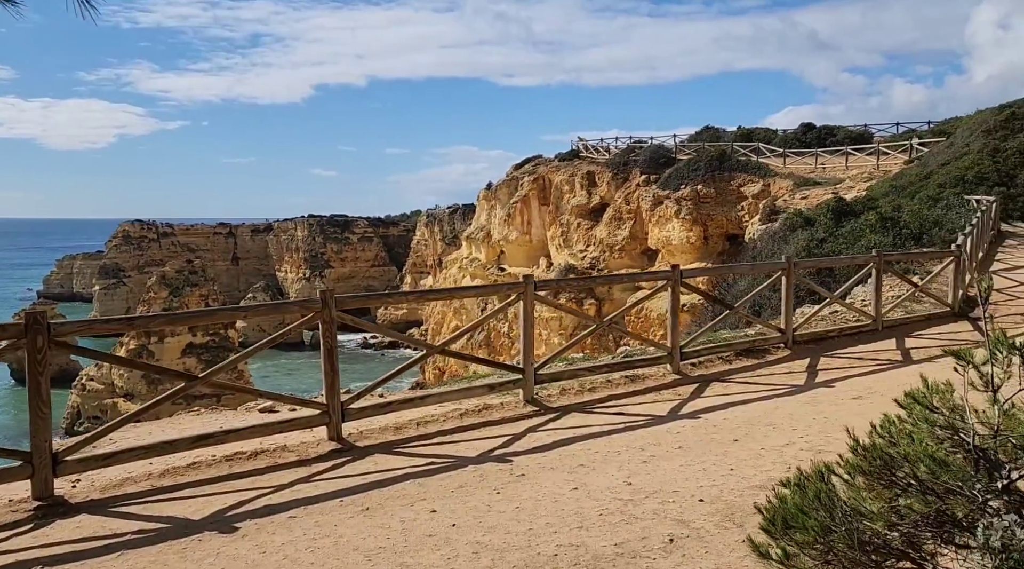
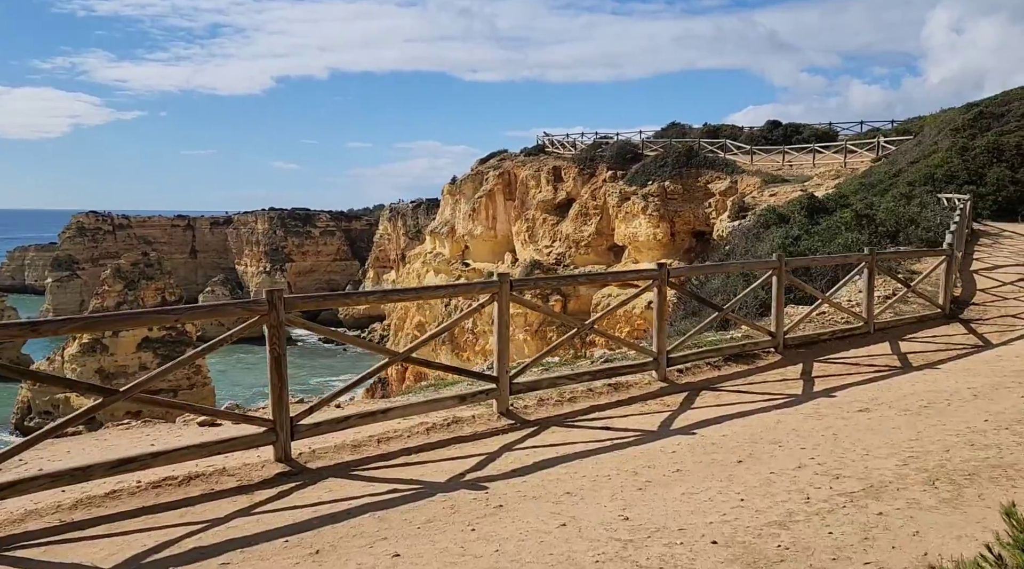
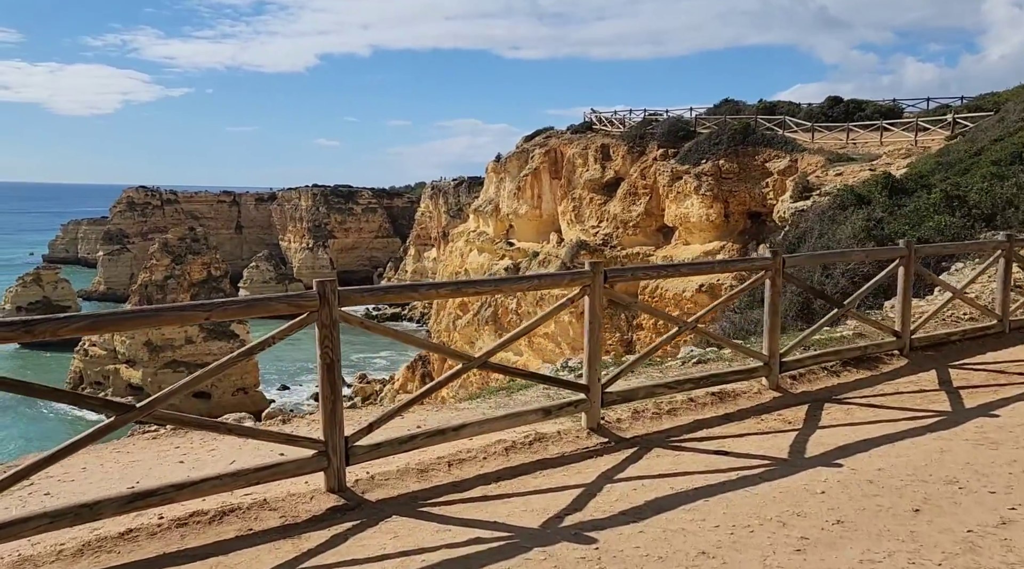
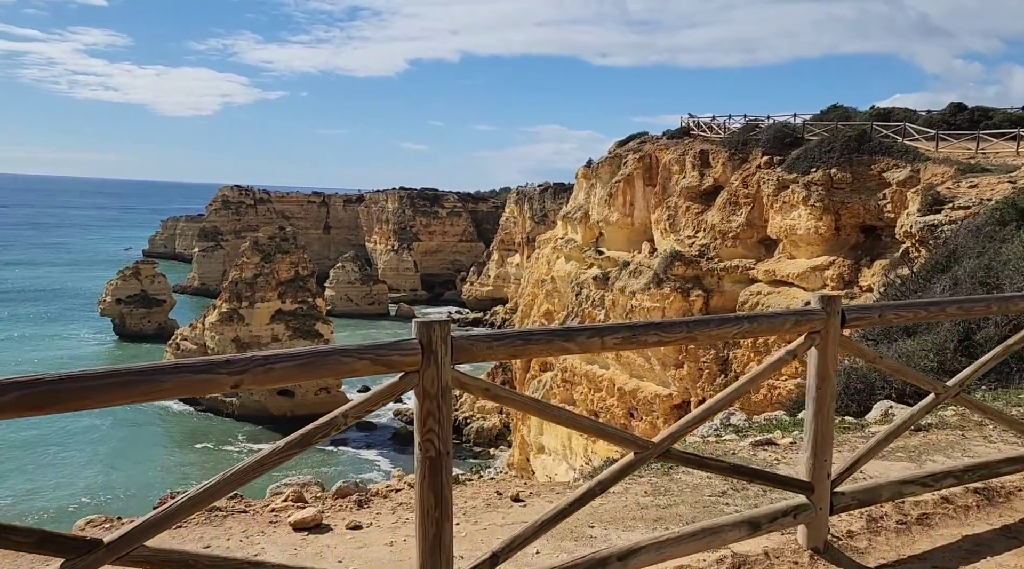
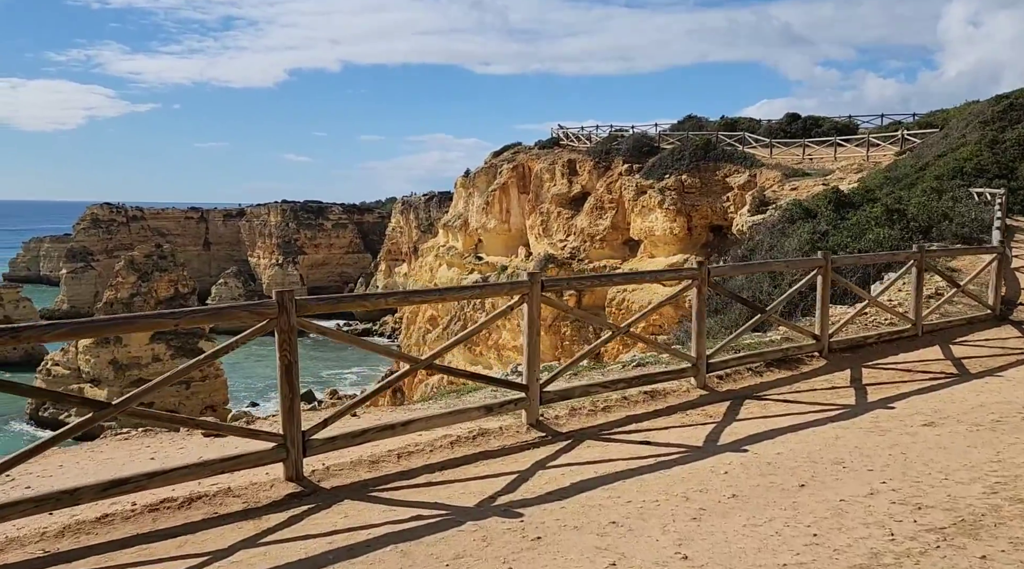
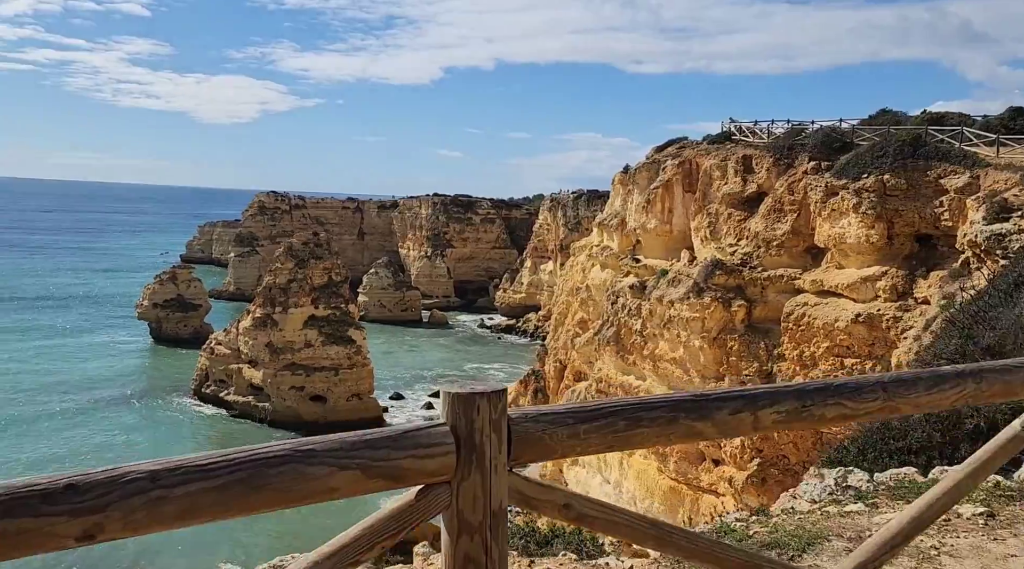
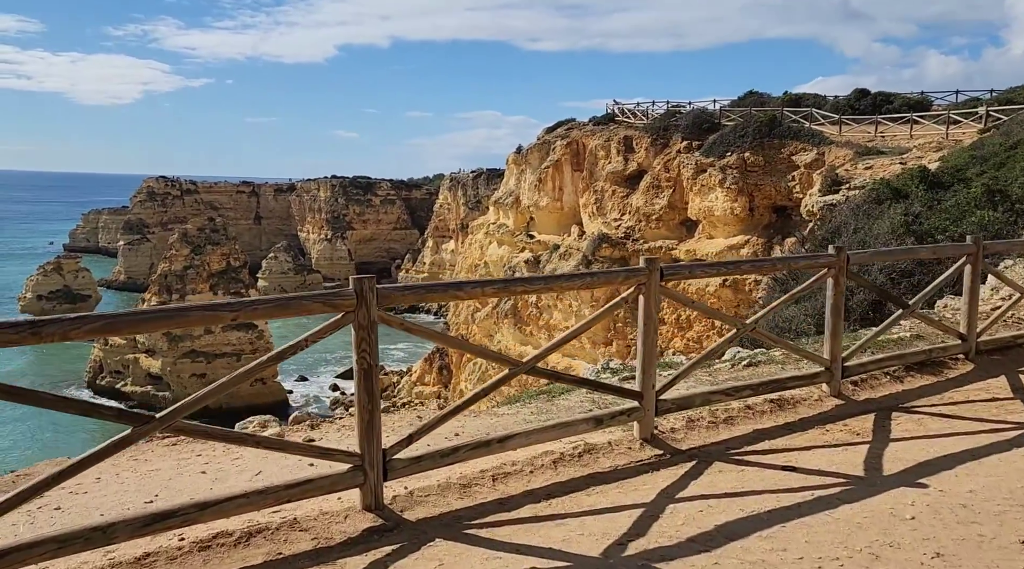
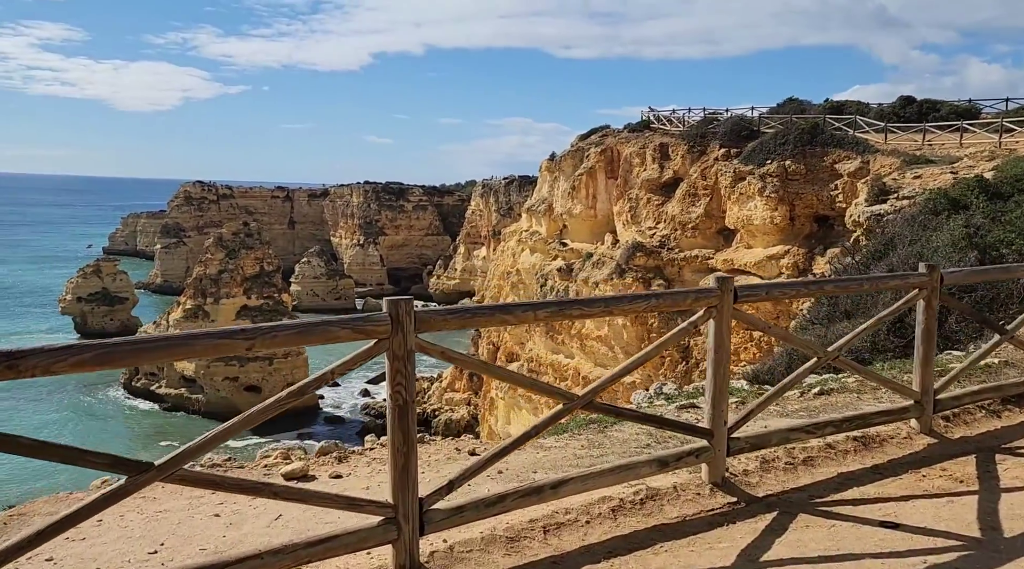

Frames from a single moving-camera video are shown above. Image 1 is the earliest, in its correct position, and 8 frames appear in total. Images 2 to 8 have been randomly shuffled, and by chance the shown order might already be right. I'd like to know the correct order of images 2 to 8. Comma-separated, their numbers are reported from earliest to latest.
2, 5, 3, 7, 8, 4, 6
